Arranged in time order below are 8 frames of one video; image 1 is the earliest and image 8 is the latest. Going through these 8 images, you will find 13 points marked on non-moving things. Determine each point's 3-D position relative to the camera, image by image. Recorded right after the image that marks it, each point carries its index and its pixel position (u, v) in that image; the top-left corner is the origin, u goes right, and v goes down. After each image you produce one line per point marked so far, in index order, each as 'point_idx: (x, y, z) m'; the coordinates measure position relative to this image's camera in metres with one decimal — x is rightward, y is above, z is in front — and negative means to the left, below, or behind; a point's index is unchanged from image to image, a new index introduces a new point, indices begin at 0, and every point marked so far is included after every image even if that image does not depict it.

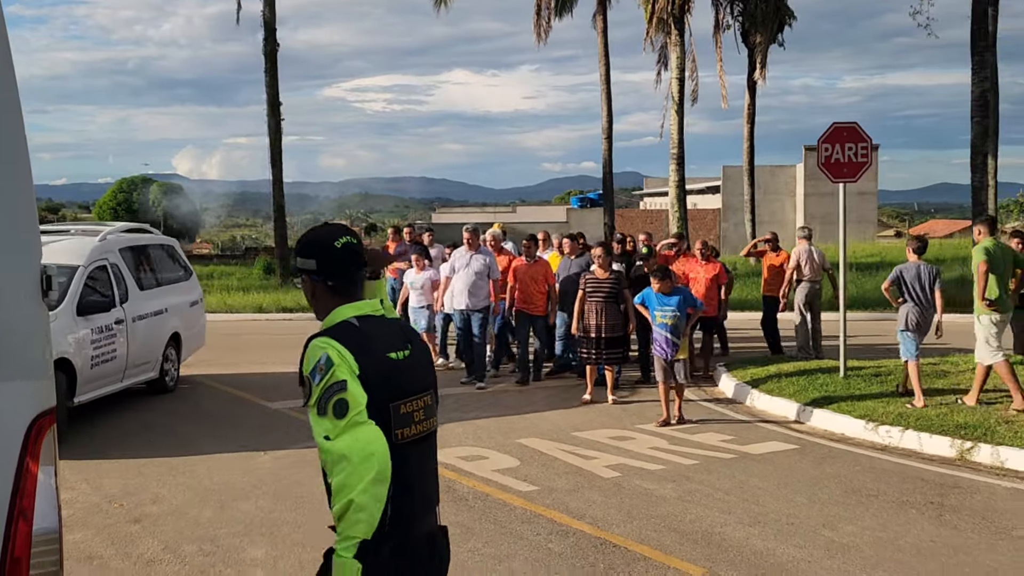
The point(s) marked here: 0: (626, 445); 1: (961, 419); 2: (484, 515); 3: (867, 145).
0: (+0.9, -1.3, +8.3) m
1: (+3.7, -1.1, +8.5) m
2: (-0.2, -1.3, +6.0) m
3: (+3.5, +1.4, +10.0) m
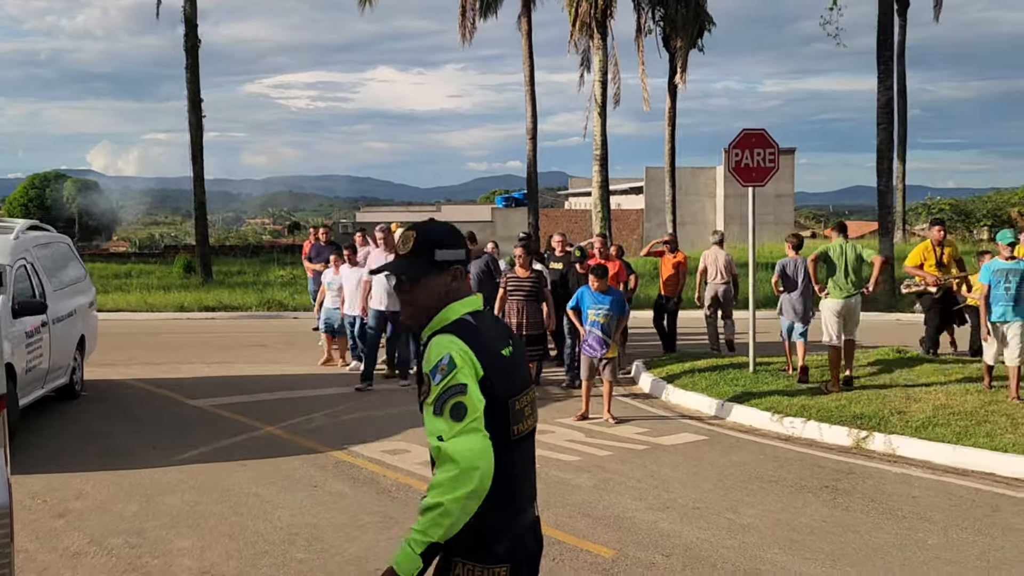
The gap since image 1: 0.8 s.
0: (+0.3, -1.3, +8.6) m
1: (+3.0, -1.1, +9.0) m
2: (-0.6, -1.3, +6.2) m
3: (+2.7, +1.4, +10.5) m
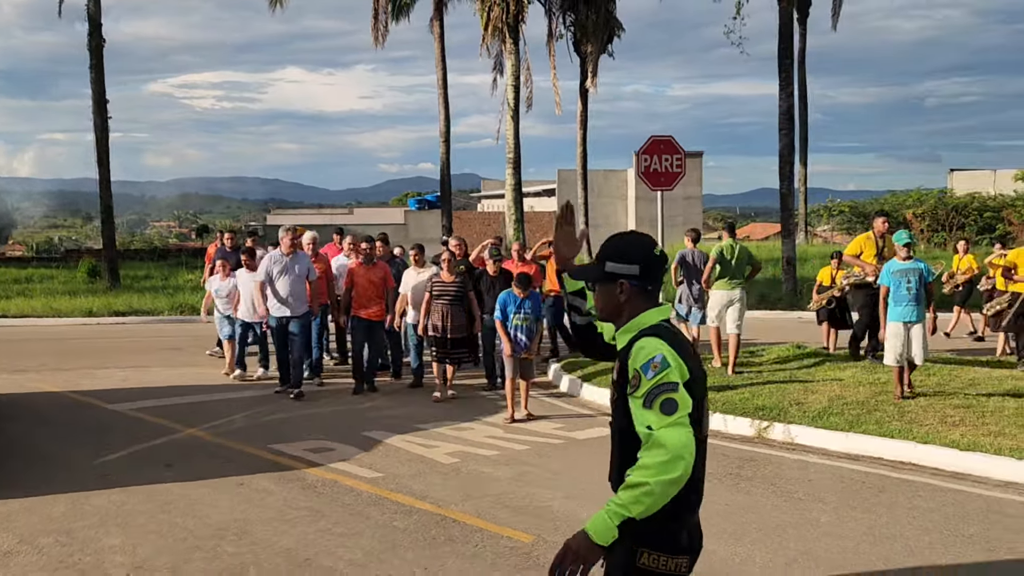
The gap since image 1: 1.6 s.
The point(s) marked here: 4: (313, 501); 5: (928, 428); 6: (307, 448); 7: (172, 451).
0: (-0.4, -1.3, +8.9) m
1: (+2.3, -1.1, +9.5) m
2: (-1.1, -1.3, +6.4) m
3: (+1.8, +1.4, +11.0) m
4: (-1.2, -1.3, +6.4) m
5: (+3.3, -1.1, +8.2) m
6: (-1.6, -1.3, +8.1) m
7: (-2.7, -1.3, +8.0) m
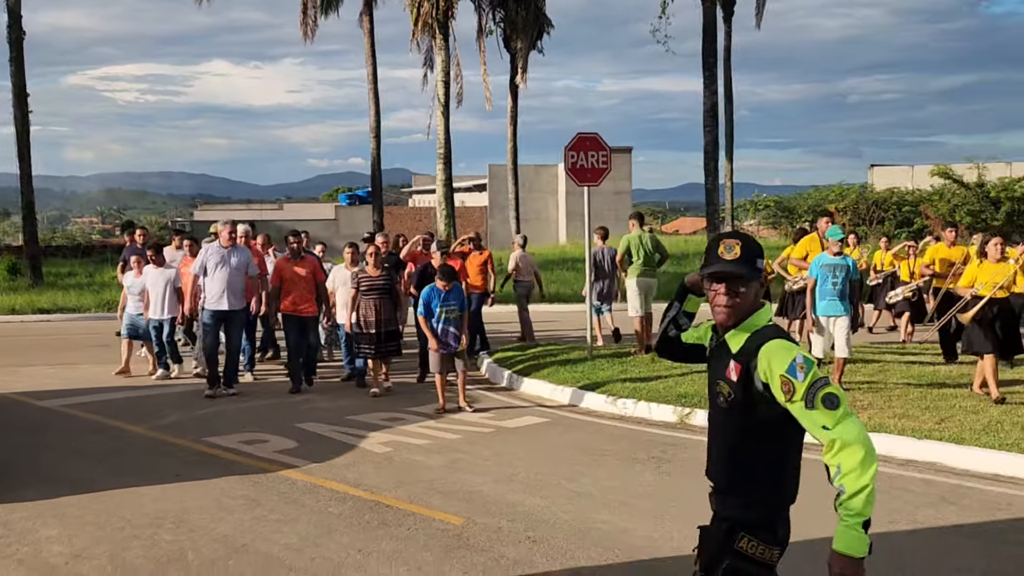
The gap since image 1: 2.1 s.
0: (-1.0, -1.2, +9.1) m
1: (+1.6, -1.0, +9.9) m
2: (-1.6, -1.3, +6.6) m
3: (+1.0, +1.5, +11.3) m
4: (-1.7, -1.3, +6.5) m
5: (+2.8, -1.0, +8.7) m
6: (-2.2, -1.2, +8.2) m
7: (-3.2, -1.2, +8.1) m
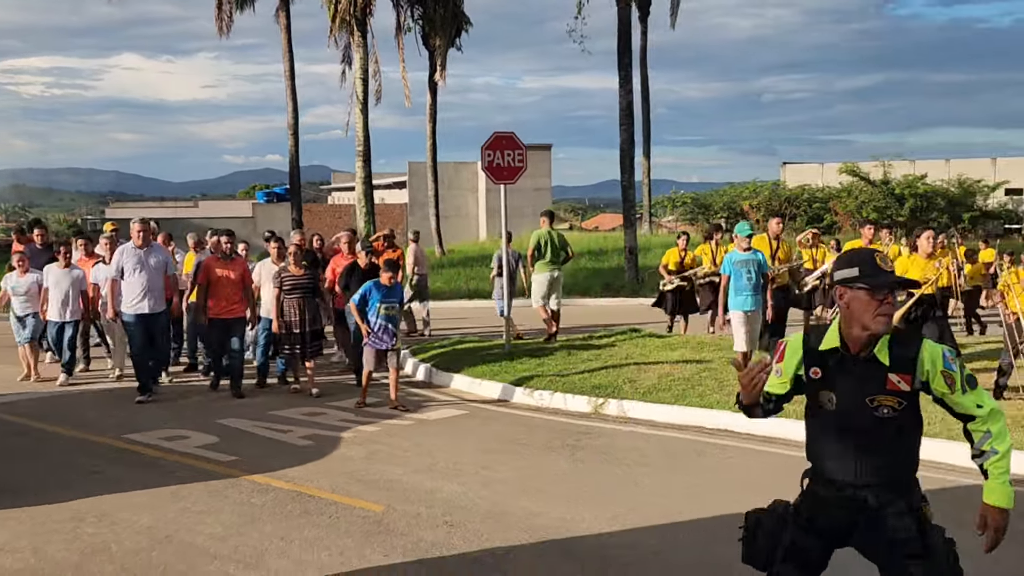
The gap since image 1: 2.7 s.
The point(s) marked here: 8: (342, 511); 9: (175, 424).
0: (-1.7, -1.2, +9.2) m
1: (+0.8, -0.9, +10.2) m
2: (-2.1, -1.3, +6.7) m
3: (+0.1, +1.5, +11.6) m
4: (-2.2, -1.3, +6.6) m
5: (+2.0, -1.0, +9.1) m
6: (-2.8, -1.2, +8.3) m
7: (-3.9, -1.2, +8.1) m
8: (-1.0, -1.3, +6.0) m
9: (-2.9, -1.2, +8.9) m
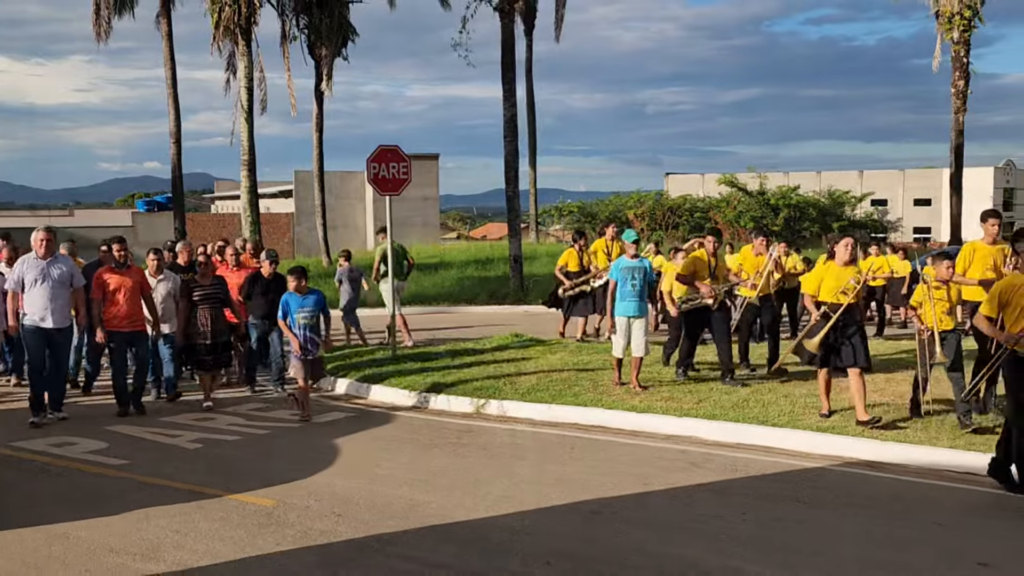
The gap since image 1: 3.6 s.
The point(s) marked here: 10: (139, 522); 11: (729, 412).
0: (-2.8, -1.3, +9.4) m
1: (-0.3, -1.0, +10.7) m
2: (-2.9, -1.3, +6.9) m
3: (-1.2, +1.4, +12.0) m
4: (-3.0, -1.3, +6.8) m
5: (+1.0, -1.0, +9.8) m
6: (-3.8, -1.3, +8.4) m
7: (-4.8, -1.3, +8.1) m
8: (-1.7, -1.4, +6.4) m
9: (-3.9, -1.3, +9.0) m
10: (-2.2, -1.4, +6.0) m
11: (+1.9, -1.1, +9.0) m
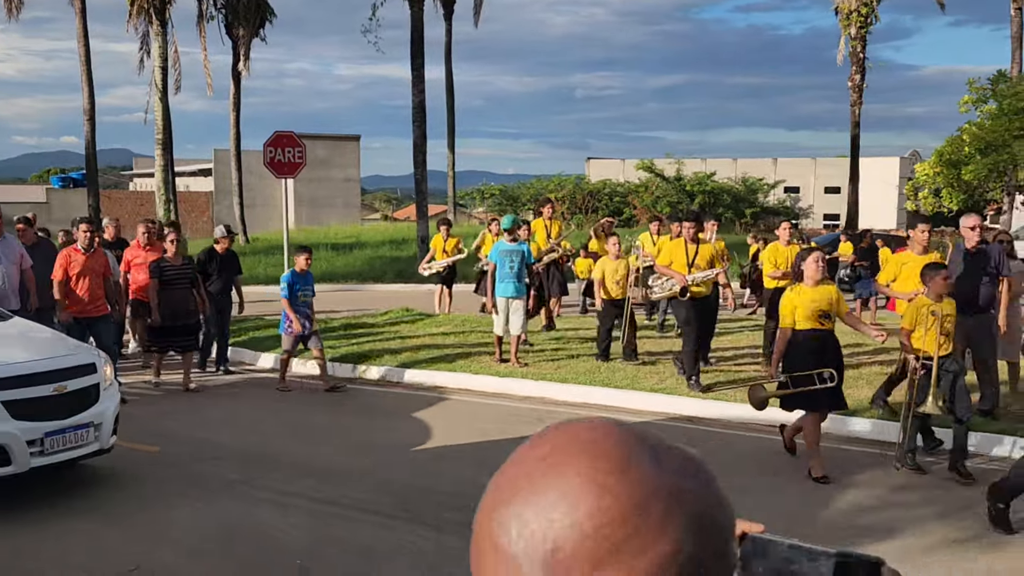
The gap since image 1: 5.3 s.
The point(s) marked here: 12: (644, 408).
0: (-4.0, -1.0, +10.2) m
1: (-1.7, -0.7, +11.7) m
2: (-4.0, -1.1, +7.7) m
3: (-2.6, +1.7, +12.9) m
4: (-4.0, -1.1, +7.6) m
5: (-0.3, -0.8, +10.8) m
6: (-4.9, -1.0, +9.1) m
7: (-5.9, -1.1, +8.7) m
8: (-2.7, -1.2, +7.2) m
9: (-5.1, -1.0, +9.7) m
10: (-3.2, -1.2, +6.8) m
11: (+0.7, -0.9, +10.1) m
12: (+1.2, -1.1, +9.2) m
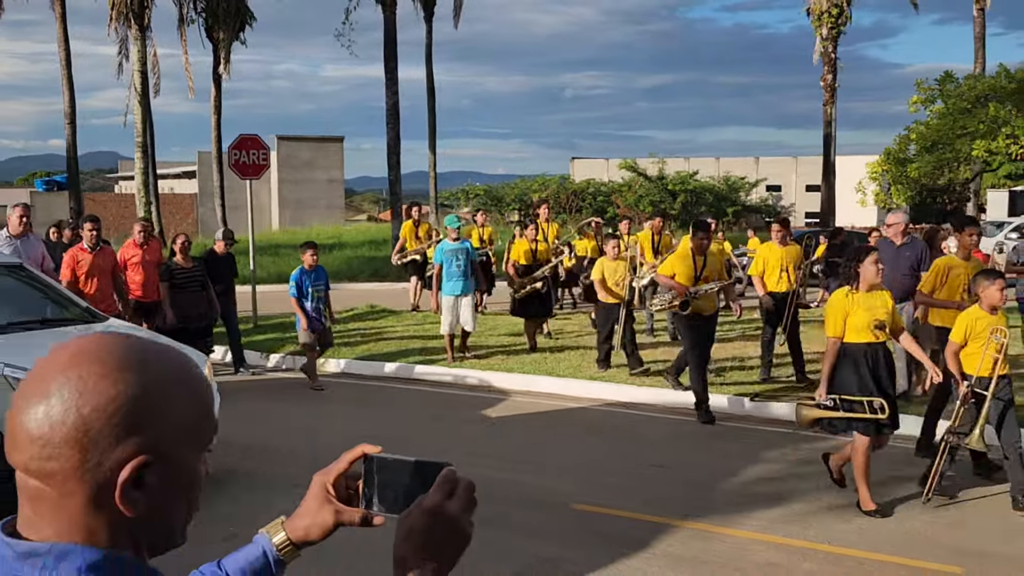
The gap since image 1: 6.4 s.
0: (-4.6, -1.0, +10.7) m
1: (-2.2, -0.7, +12.2) m
2: (-4.4, -1.1, +8.2) m
3: (-3.2, +1.8, +13.4) m
4: (-4.5, -1.1, +8.1) m
5: (-0.8, -0.8, +11.3) m
6: (-5.4, -1.0, +9.6) m
7: (-6.4, -1.1, +9.2) m
8: (-3.2, -1.1, +7.7) m
9: (-5.6, -1.0, +10.1) m
10: (-3.7, -1.1, +7.3) m
11: (+0.2, -0.8, +10.6) m
12: (+0.7, -1.0, +9.7) m
